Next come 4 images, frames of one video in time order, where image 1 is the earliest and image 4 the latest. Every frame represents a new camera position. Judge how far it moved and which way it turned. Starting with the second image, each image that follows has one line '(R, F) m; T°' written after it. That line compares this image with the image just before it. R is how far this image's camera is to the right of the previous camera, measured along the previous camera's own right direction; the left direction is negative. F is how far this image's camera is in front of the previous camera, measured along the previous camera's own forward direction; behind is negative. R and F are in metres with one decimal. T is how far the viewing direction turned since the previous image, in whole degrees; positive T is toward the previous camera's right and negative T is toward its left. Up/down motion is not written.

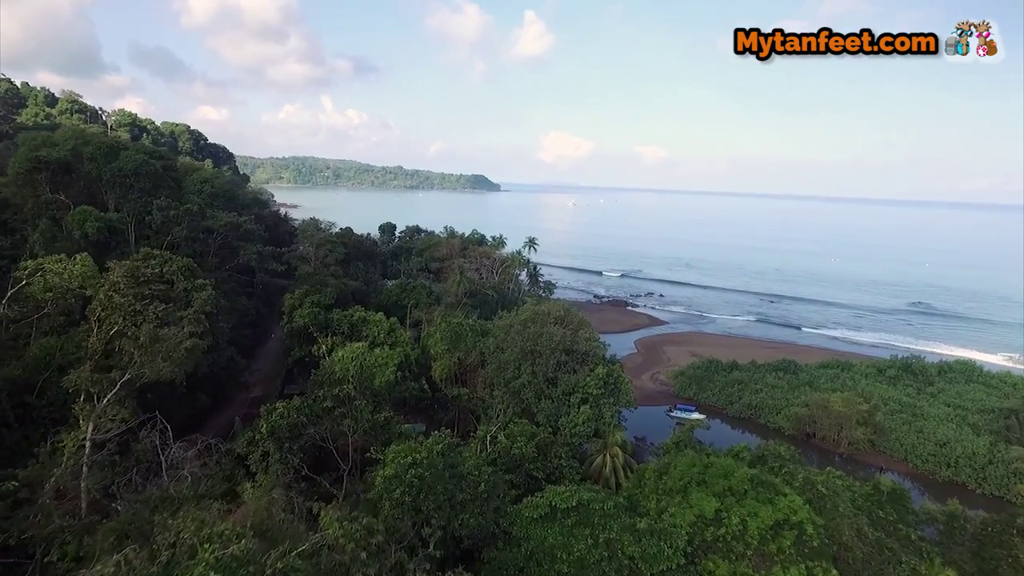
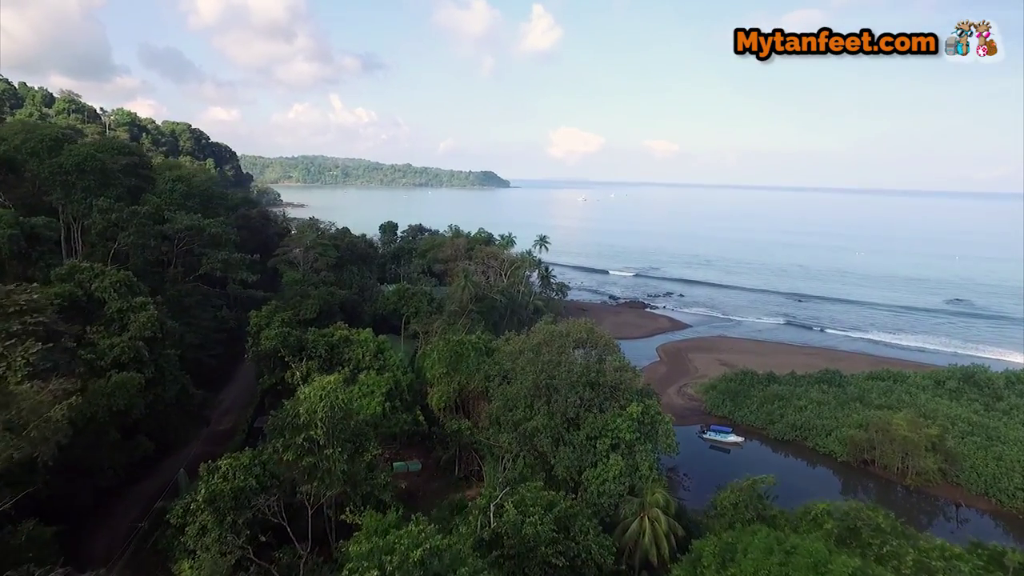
(0.0, +4.1) m; -1°
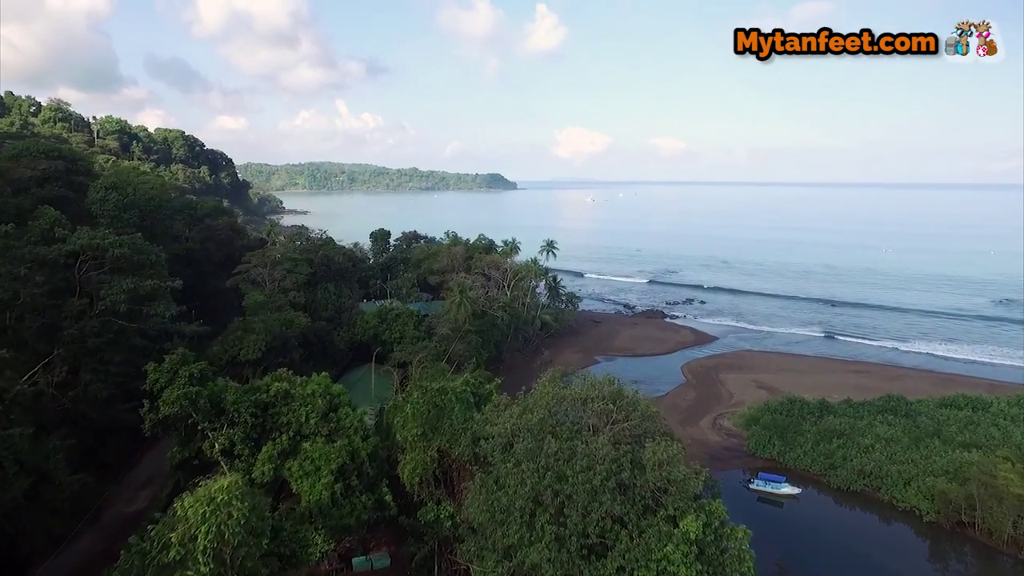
(+0.4, +5.6) m; -1°
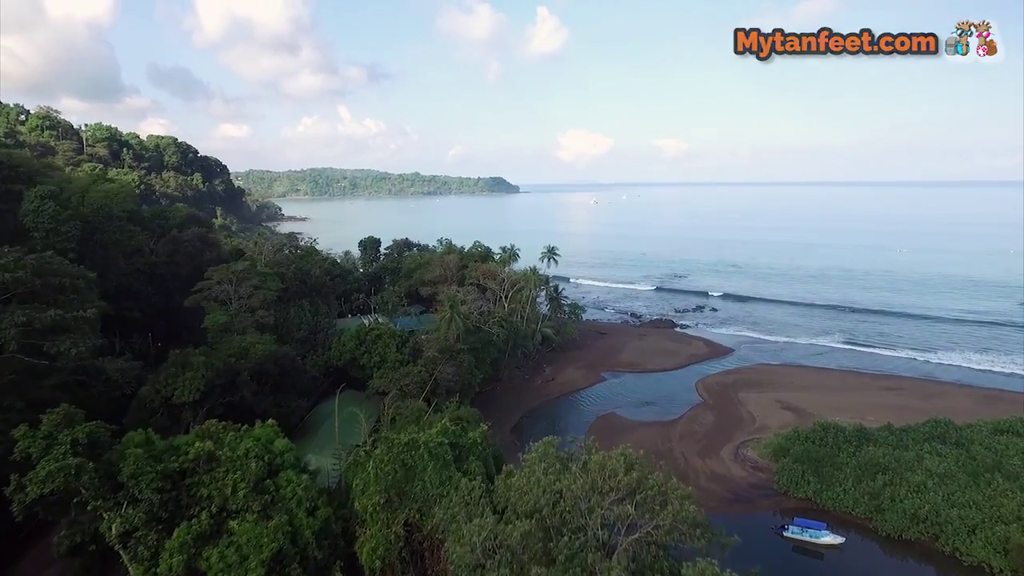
(+0.4, +3.5) m; 0°
